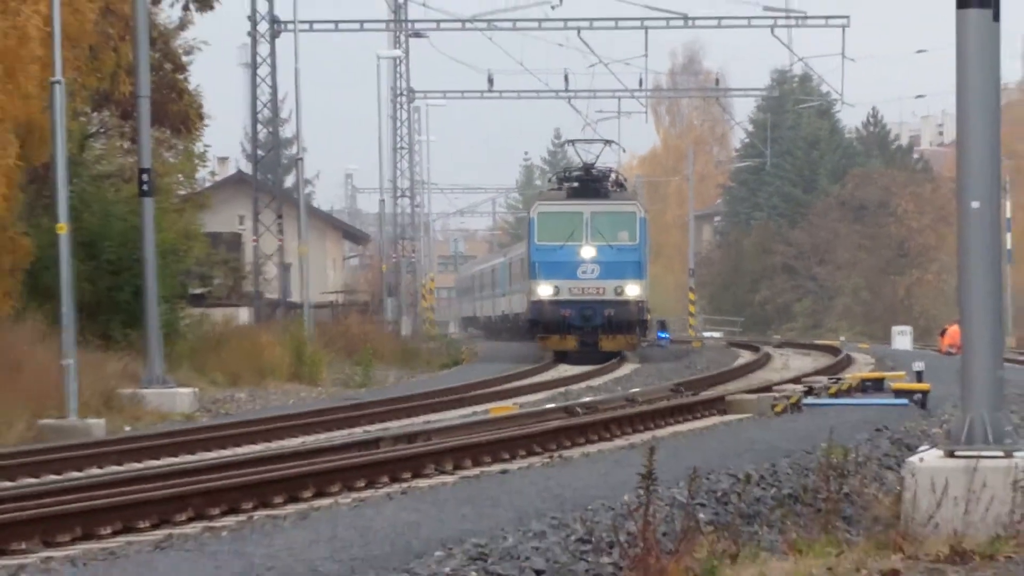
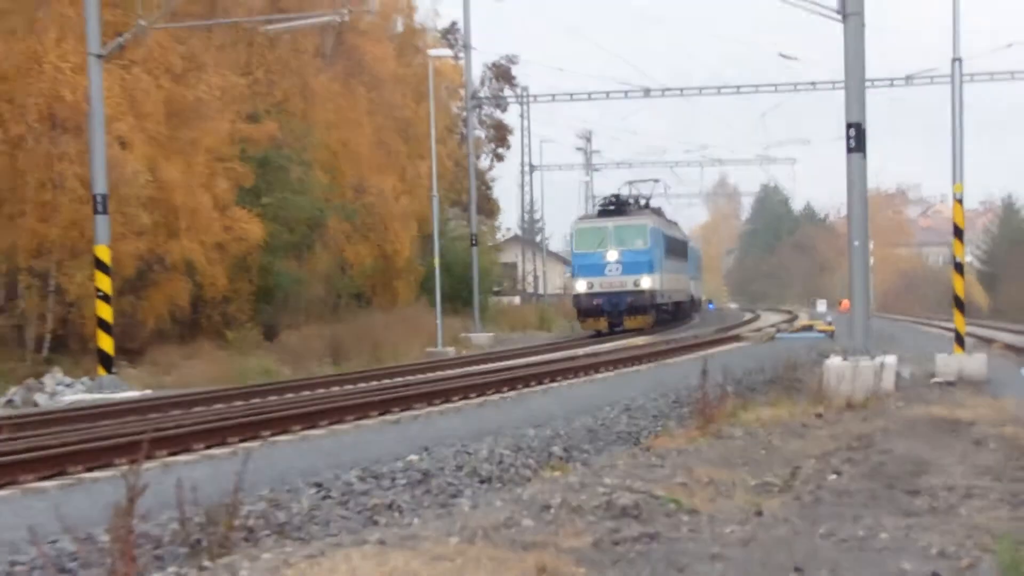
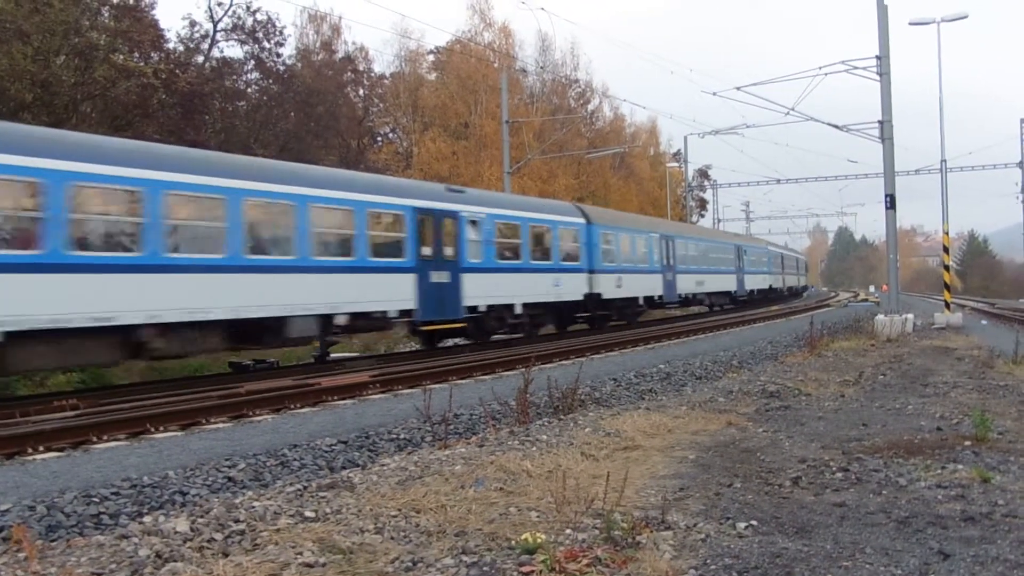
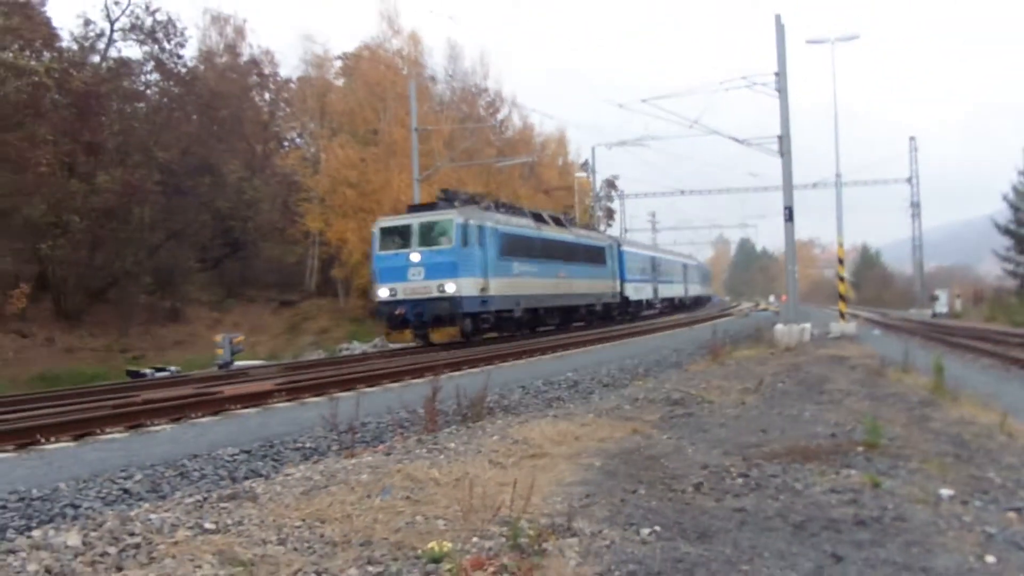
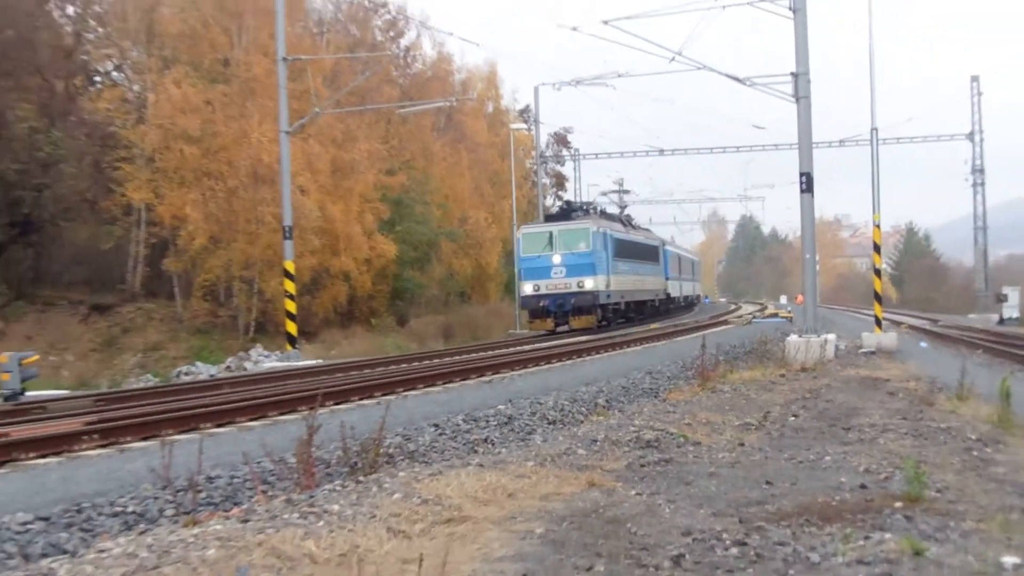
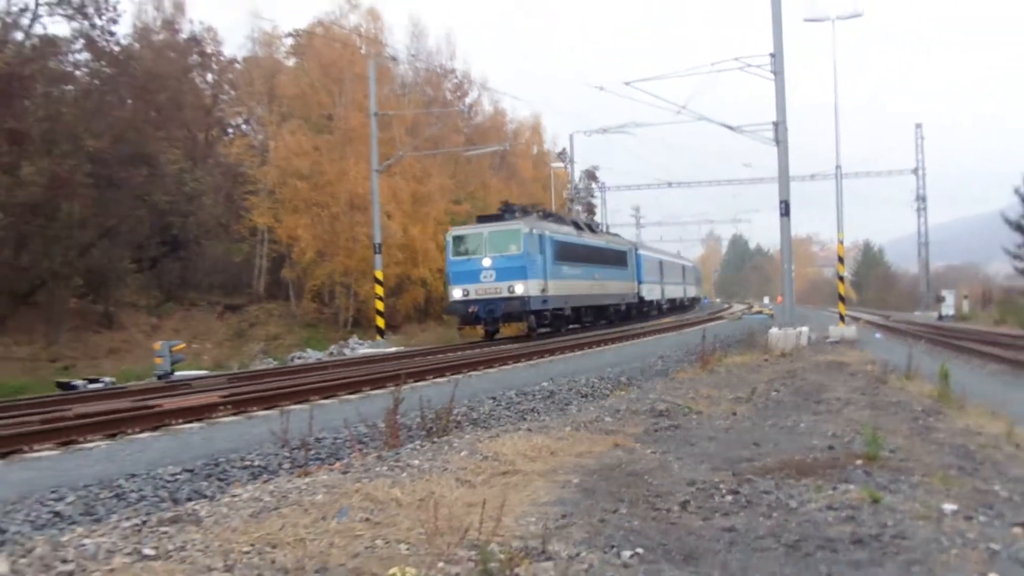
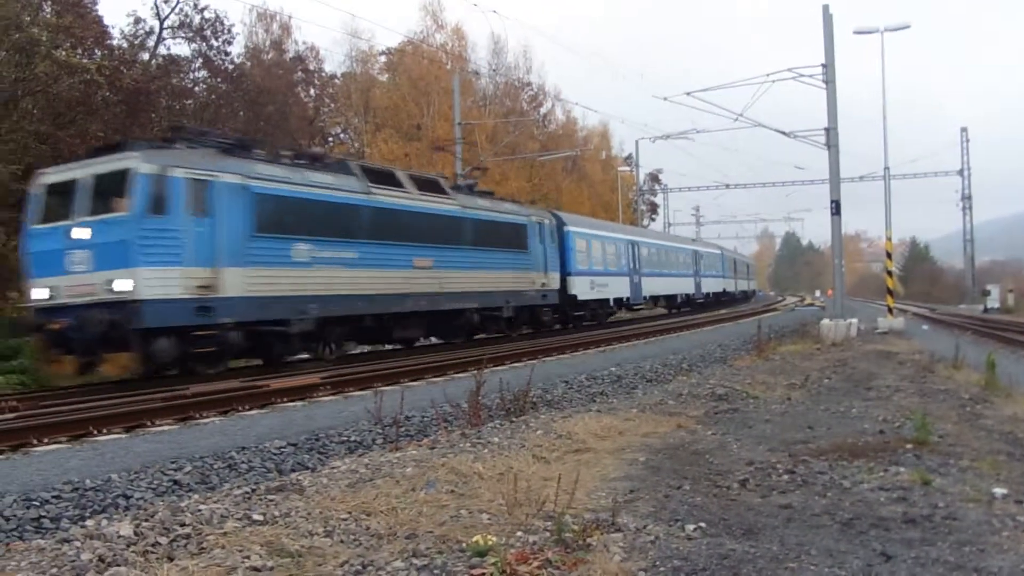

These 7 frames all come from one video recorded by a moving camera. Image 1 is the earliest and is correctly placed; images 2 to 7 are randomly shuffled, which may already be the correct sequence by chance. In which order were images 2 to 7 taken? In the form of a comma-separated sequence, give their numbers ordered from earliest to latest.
2, 5, 6, 4, 7, 3
